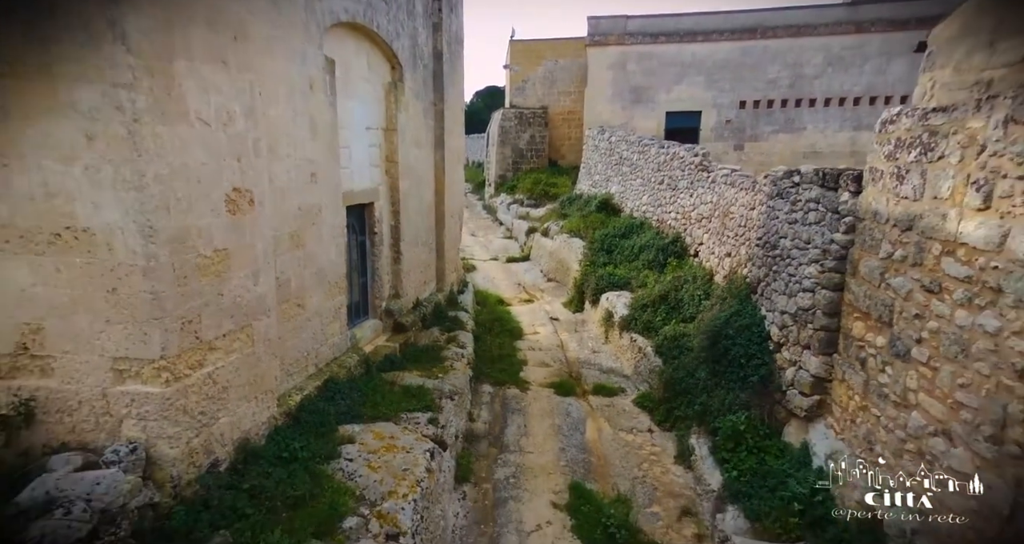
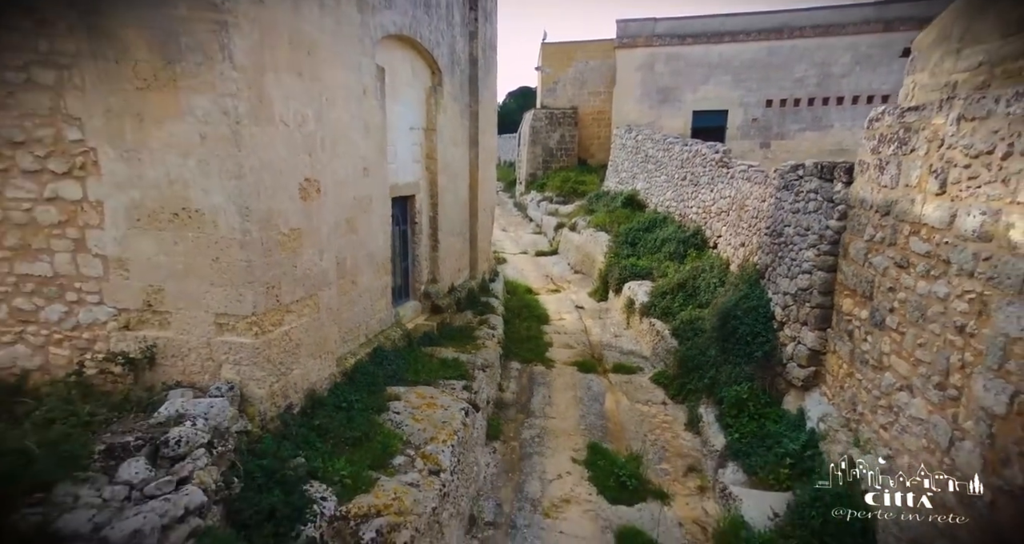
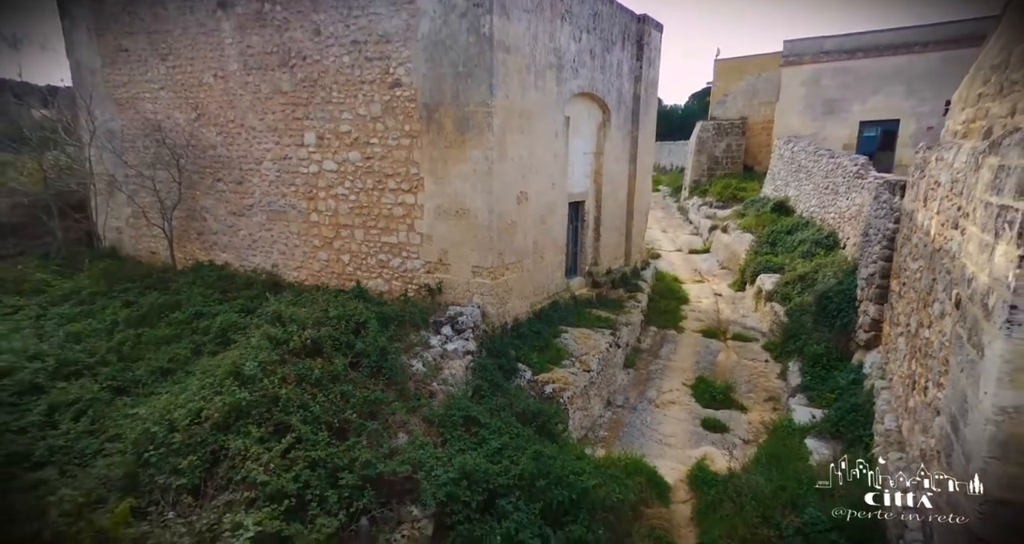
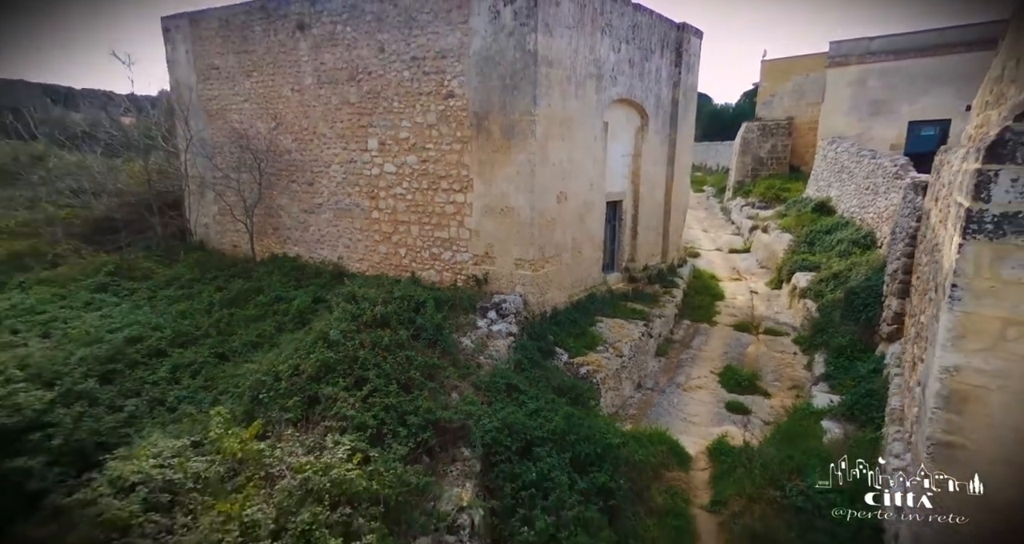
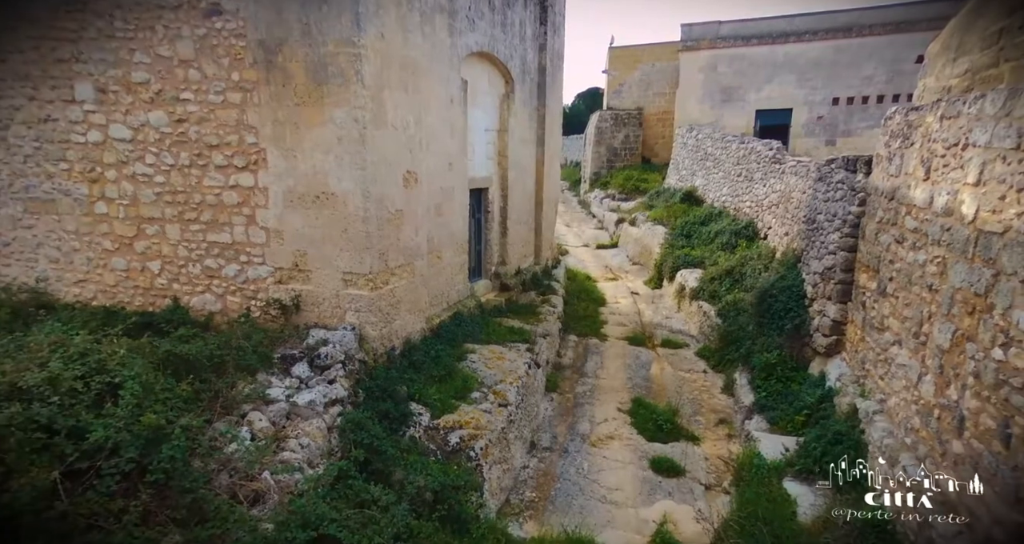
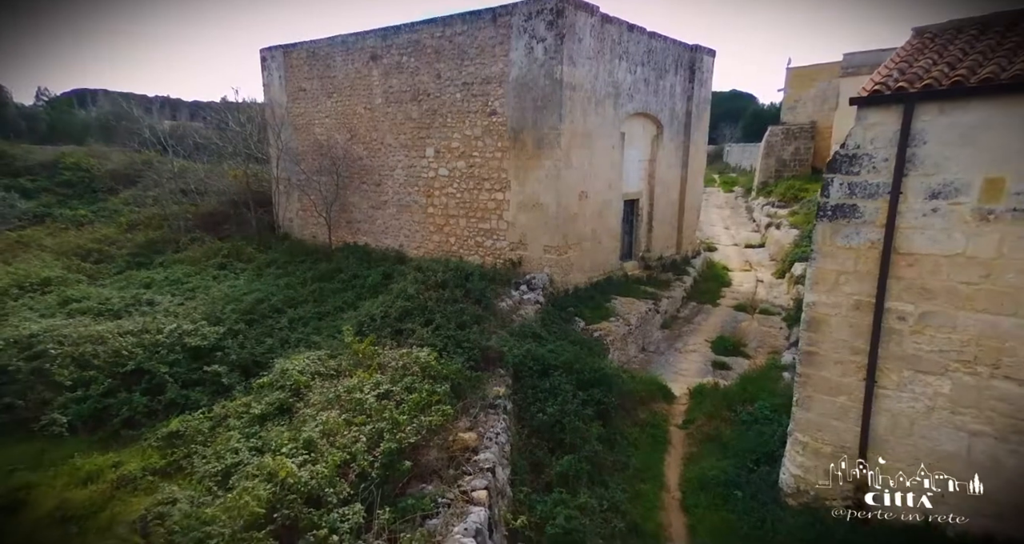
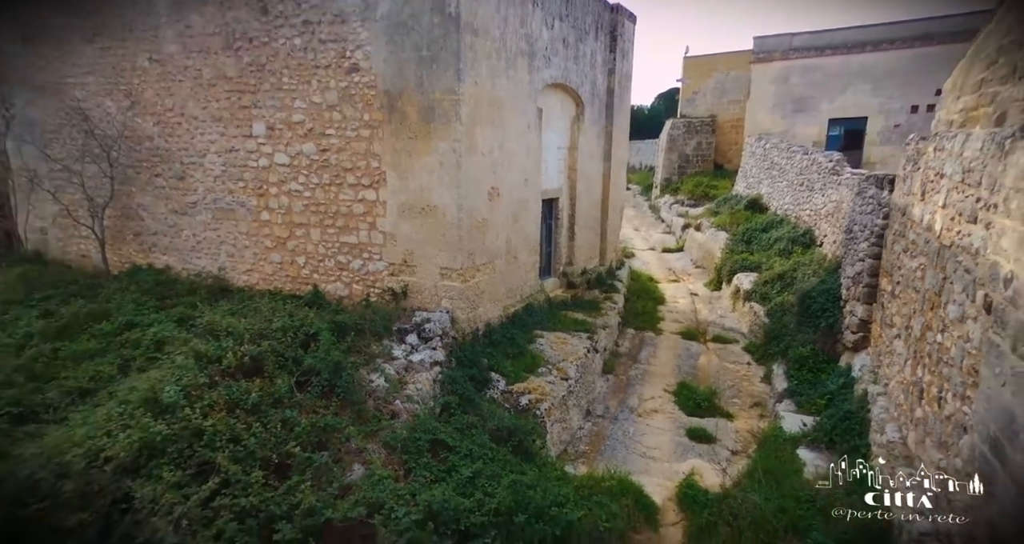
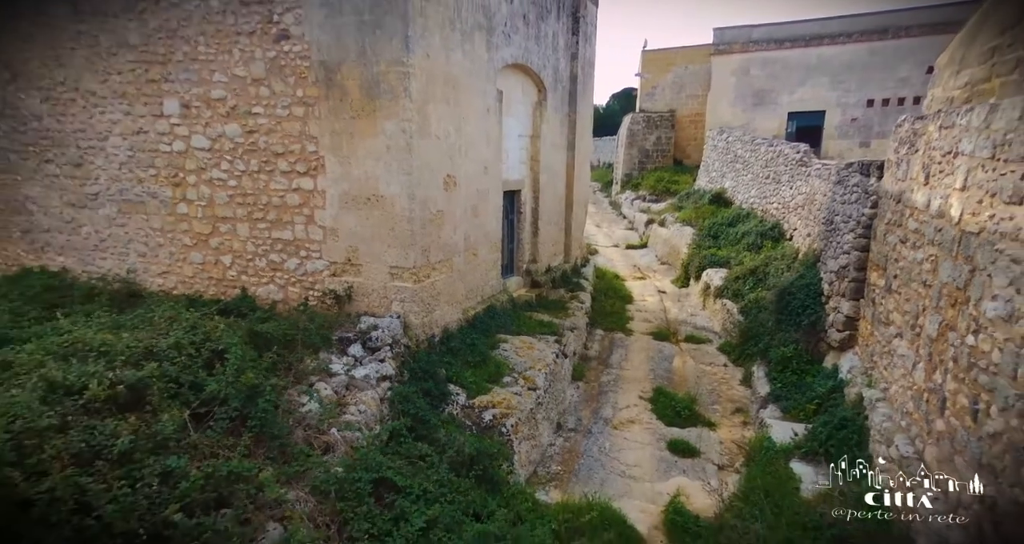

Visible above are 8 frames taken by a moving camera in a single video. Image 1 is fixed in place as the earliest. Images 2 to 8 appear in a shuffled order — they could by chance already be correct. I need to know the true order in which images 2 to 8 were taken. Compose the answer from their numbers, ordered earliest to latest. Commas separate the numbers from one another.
2, 5, 8, 7, 3, 4, 6
